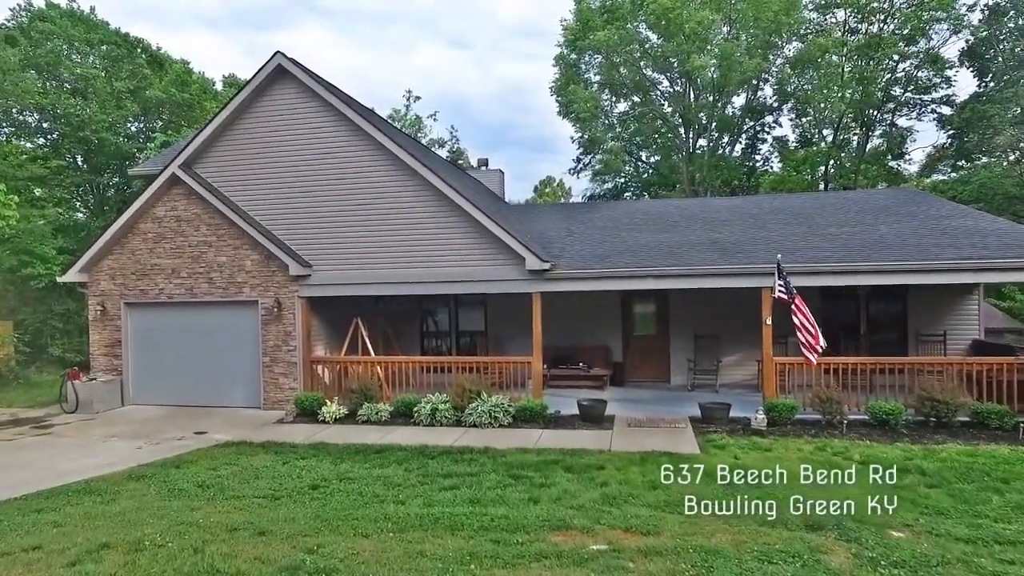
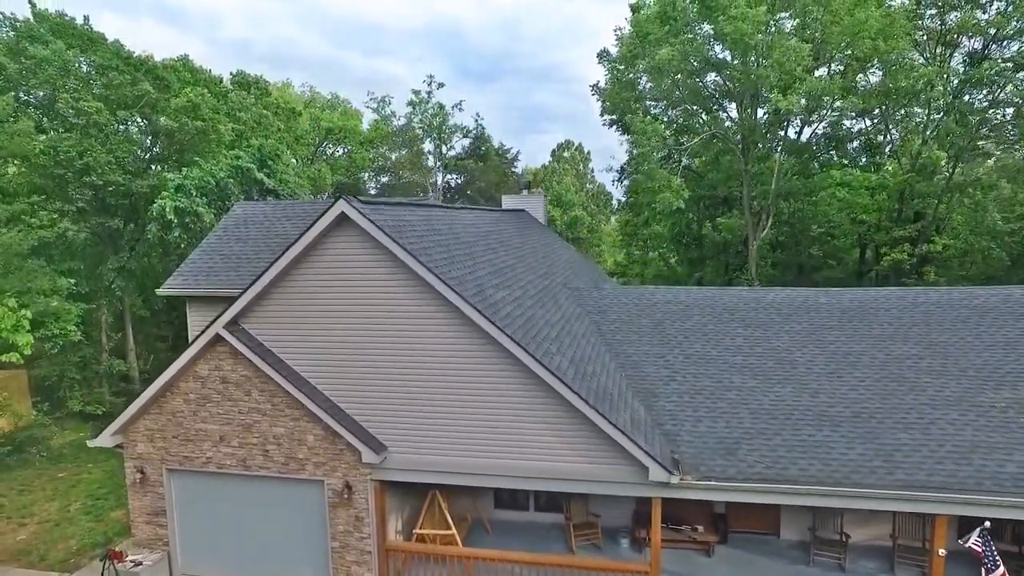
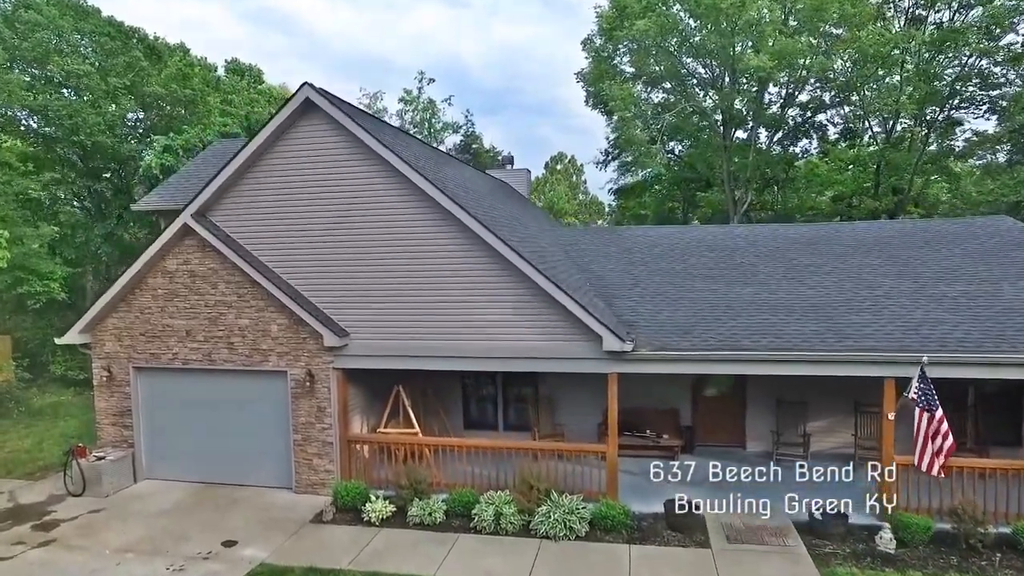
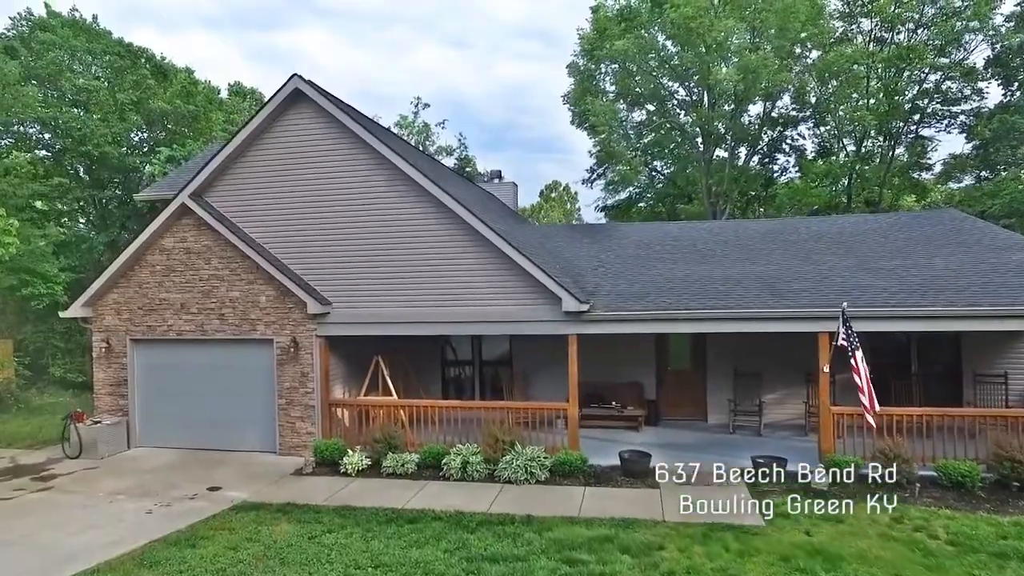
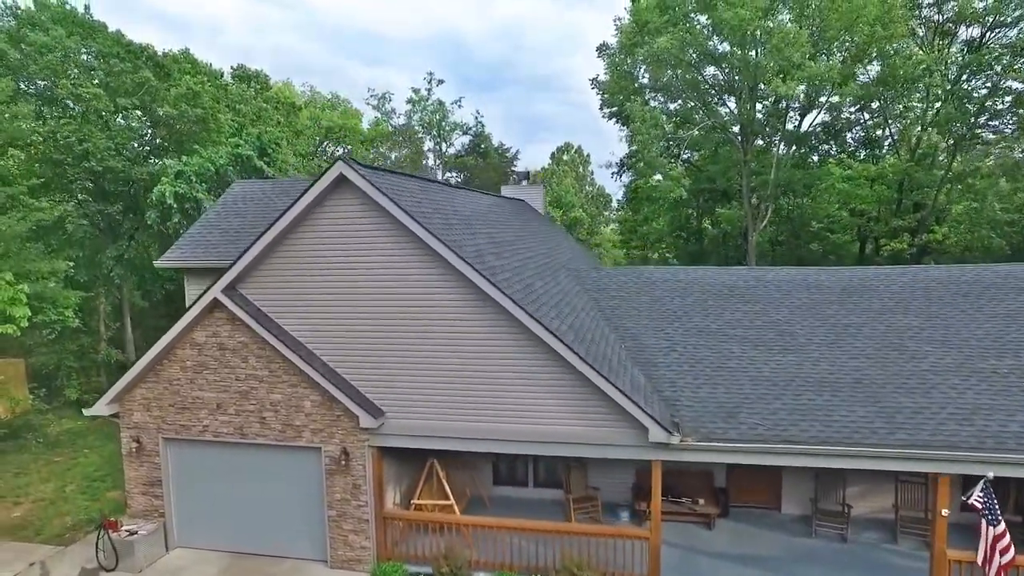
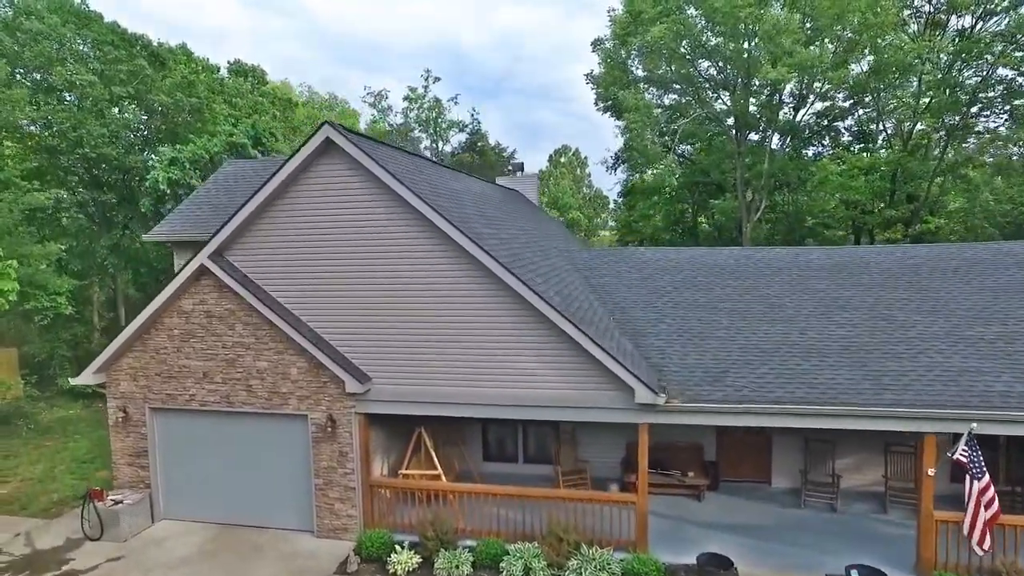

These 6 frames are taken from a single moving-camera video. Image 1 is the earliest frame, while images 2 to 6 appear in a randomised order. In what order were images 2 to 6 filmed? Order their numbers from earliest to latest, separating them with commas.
4, 3, 6, 5, 2
